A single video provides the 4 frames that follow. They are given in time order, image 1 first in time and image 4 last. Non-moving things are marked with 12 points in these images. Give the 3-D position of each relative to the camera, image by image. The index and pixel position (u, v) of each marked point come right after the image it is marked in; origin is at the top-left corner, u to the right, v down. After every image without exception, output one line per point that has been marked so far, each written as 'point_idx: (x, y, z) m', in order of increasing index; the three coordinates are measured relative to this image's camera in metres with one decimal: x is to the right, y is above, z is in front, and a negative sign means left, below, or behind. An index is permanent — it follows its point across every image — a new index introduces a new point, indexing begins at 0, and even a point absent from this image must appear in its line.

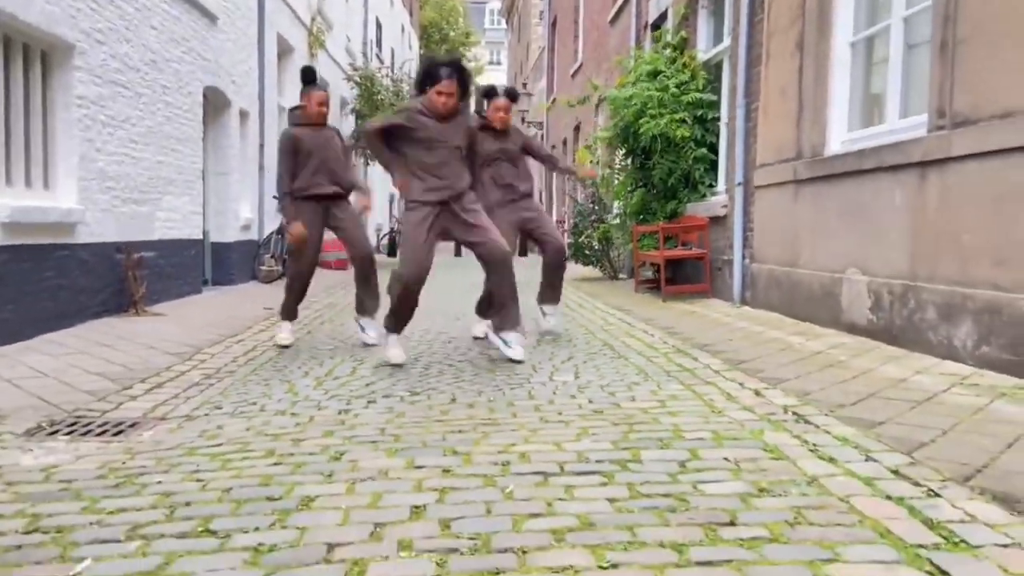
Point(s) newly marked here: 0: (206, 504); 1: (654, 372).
0: (-1.1, -0.8, +2.8) m
1: (+0.9, -0.5, +5.0) m
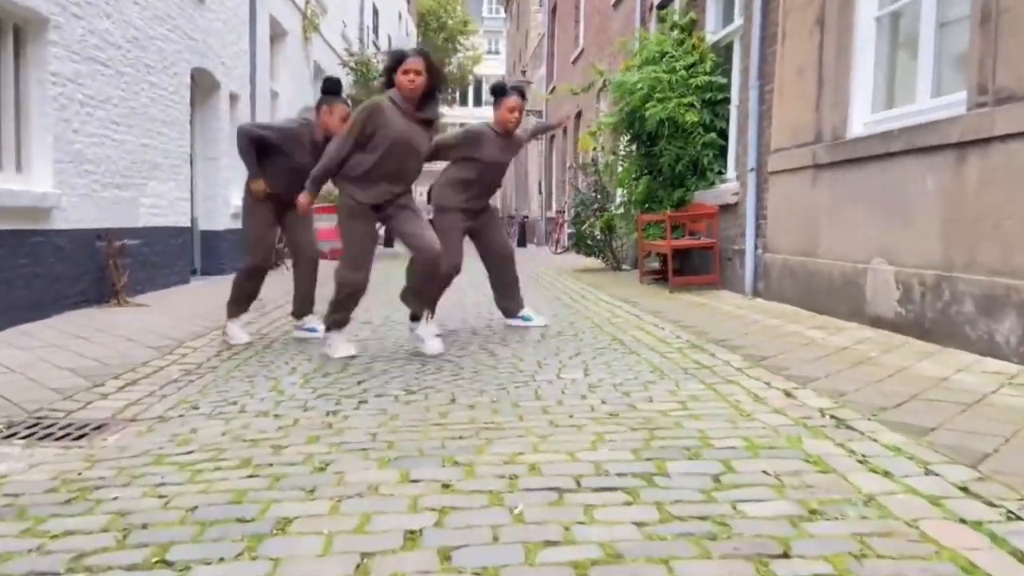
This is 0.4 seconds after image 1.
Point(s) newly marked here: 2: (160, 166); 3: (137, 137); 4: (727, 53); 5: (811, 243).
0: (-1.1, -0.7, +2.4) m
1: (+1.0, -0.5, +4.6) m
2: (-4.3, +1.5, +9.2) m
3: (-4.2, +1.7, +8.6) m
4: (+2.9, +3.1, +10.2) m
5: (+2.8, +0.4, +7.0) m
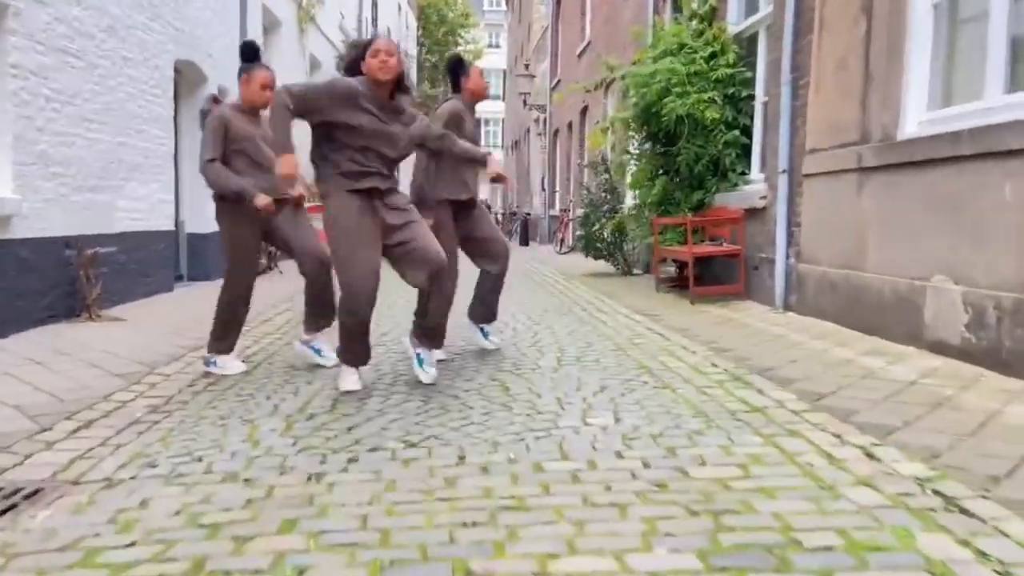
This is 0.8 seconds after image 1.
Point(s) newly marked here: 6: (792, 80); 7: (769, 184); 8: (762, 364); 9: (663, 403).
0: (-1.0, -0.9, +1.7) m
1: (+1.1, -0.6, +3.9) m
2: (-4.2, +1.4, +8.5) m
3: (-4.1, +1.6, +7.9) m
4: (+3.0, +3.0, +9.5) m
5: (+2.8, +0.3, +6.3) m
6: (+2.7, +2.0, +7.5) m
7: (+2.7, +1.1, +8.0) m
8: (+1.7, -0.5, +5.1) m
9: (+0.8, -0.6, +4.1) m
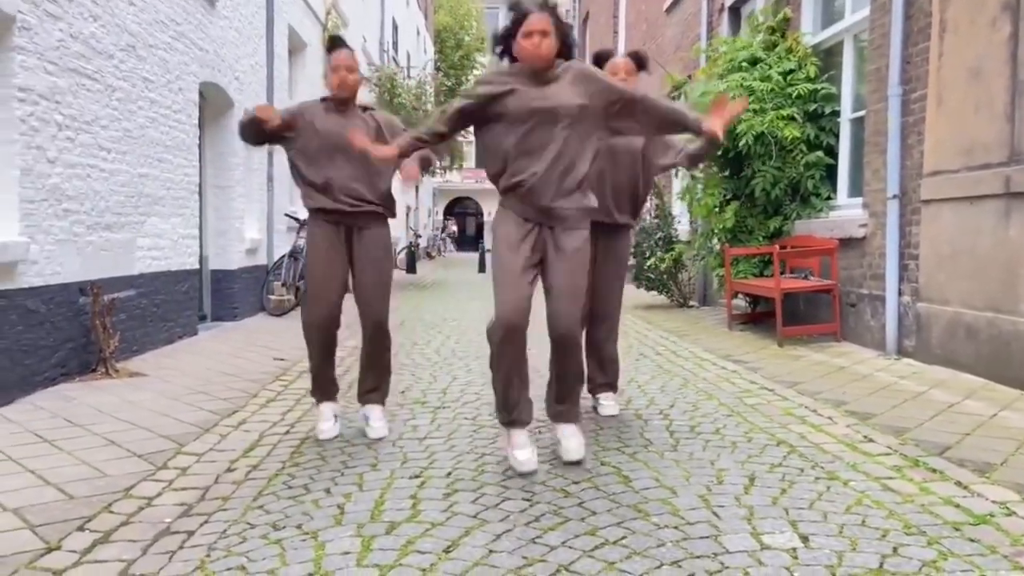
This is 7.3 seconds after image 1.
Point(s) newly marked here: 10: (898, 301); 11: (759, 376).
0: (-0.5, -1.1, +0.8) m
1: (+1.6, -0.9, +3.0) m
2: (-3.5, +0.9, +7.7) m
3: (-3.5, +1.1, +7.1) m
4: (+3.6, +2.6, +8.6) m
5: (+3.4, 0.0, +5.3) m
6: (+3.3, +1.7, +6.5) m
7: (+3.3, +0.7, +7.1) m
8: (+2.3, -0.8, +4.1) m
9: (+1.4, -0.9, +3.2) m
10: (+3.3, -0.1, +6.6) m
11: (+1.9, -0.7, +6.0) m
